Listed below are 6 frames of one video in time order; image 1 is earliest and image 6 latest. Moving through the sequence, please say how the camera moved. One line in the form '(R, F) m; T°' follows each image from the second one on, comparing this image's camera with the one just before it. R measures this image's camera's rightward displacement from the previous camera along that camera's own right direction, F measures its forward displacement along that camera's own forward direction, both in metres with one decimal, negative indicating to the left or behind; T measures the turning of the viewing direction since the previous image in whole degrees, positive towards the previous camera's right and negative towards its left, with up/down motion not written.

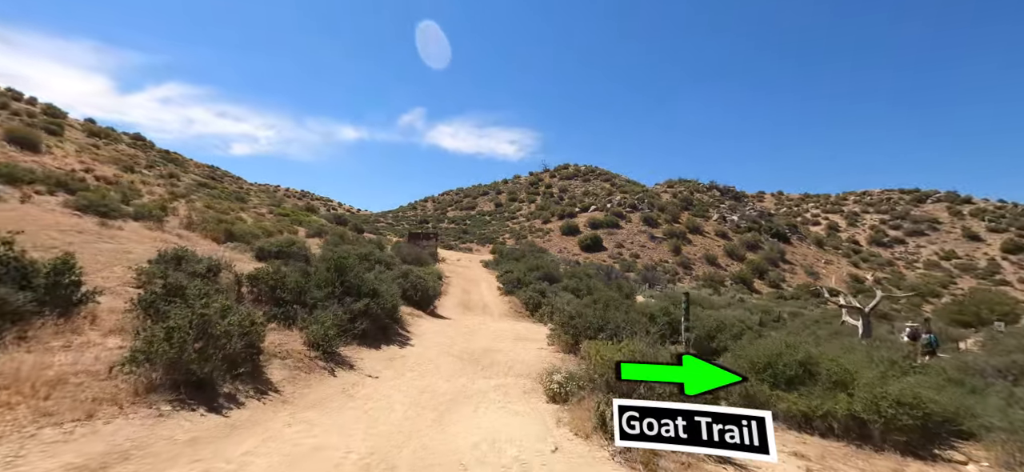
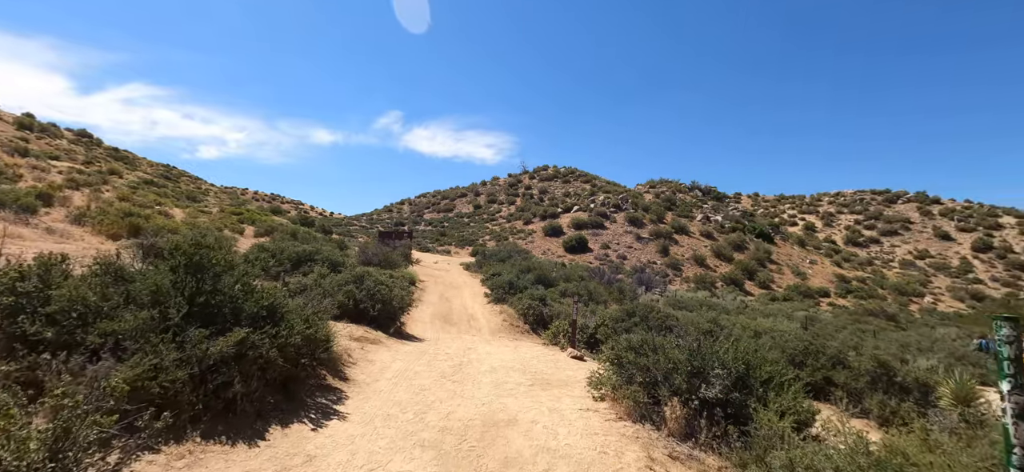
(-0.5, +4.7) m; +3°
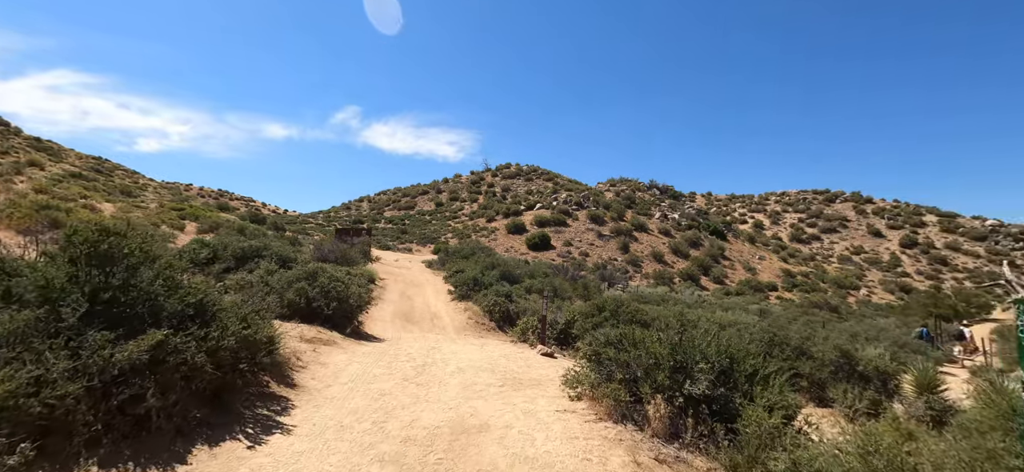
(-0.1, +0.5) m; +5°
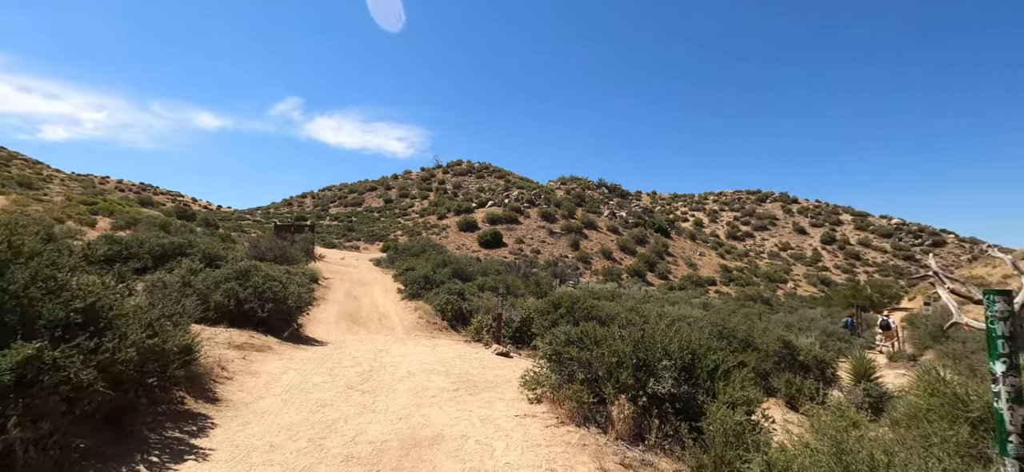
(0.0, +0.4) m; +6°
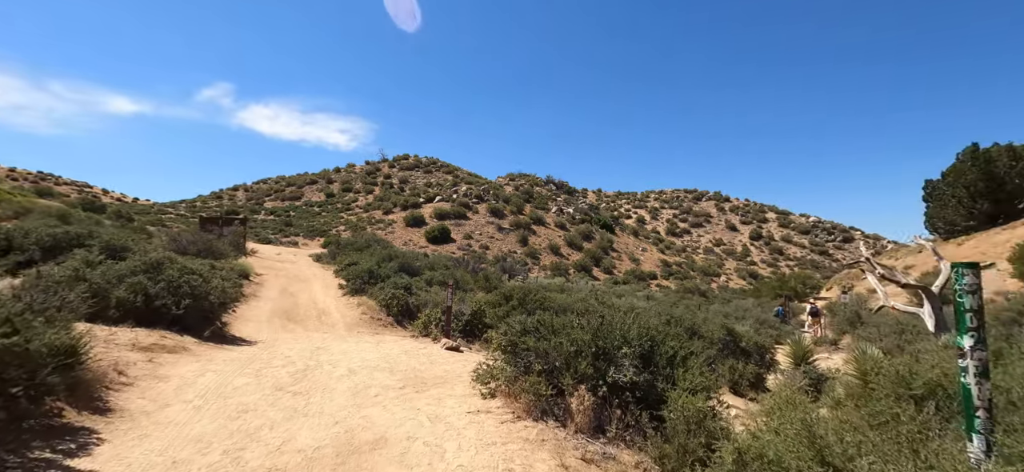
(0.0, +0.4) m; +7°
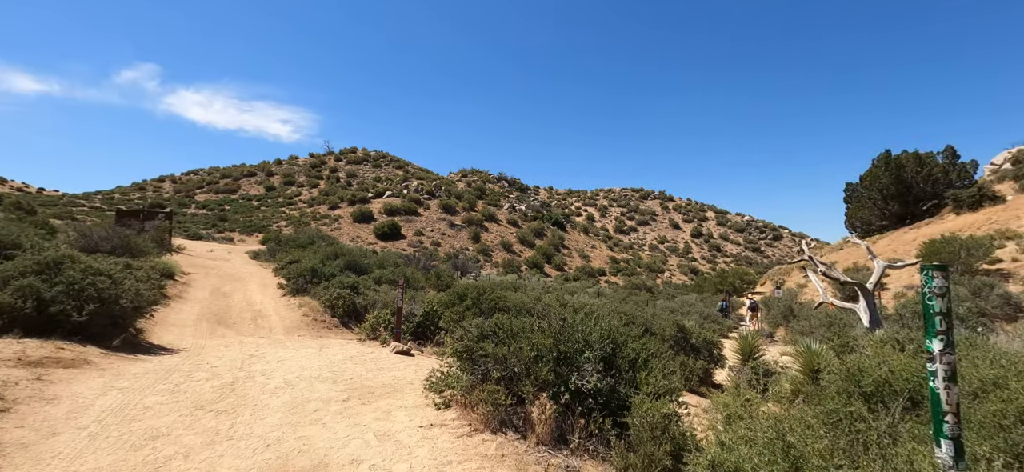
(-0.1, +0.3) m; +6°
